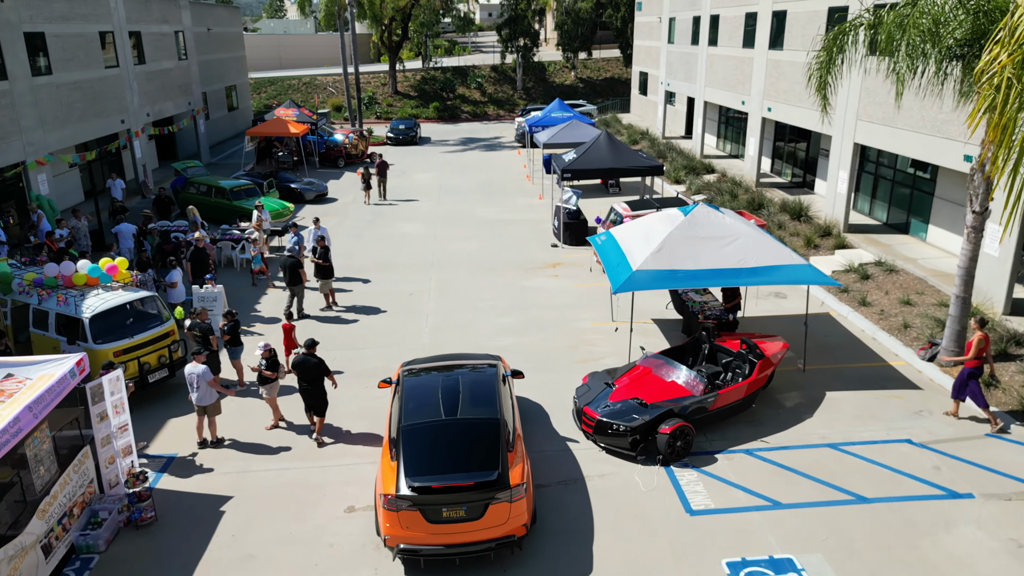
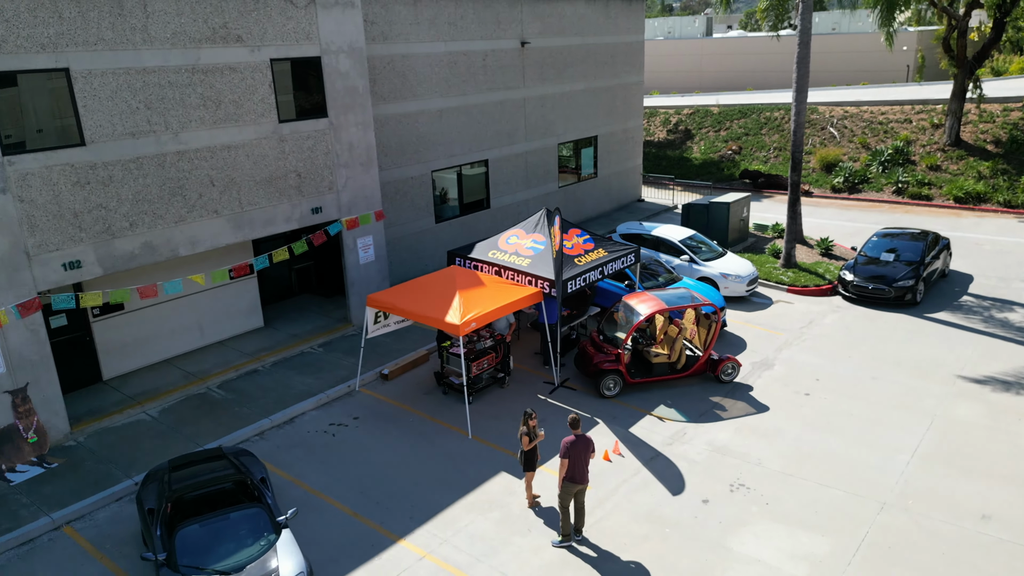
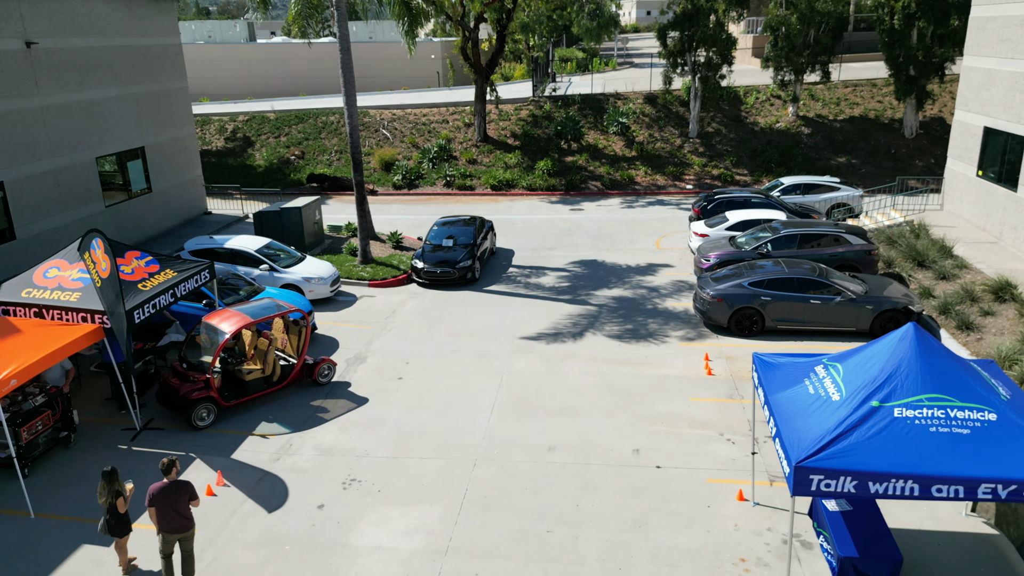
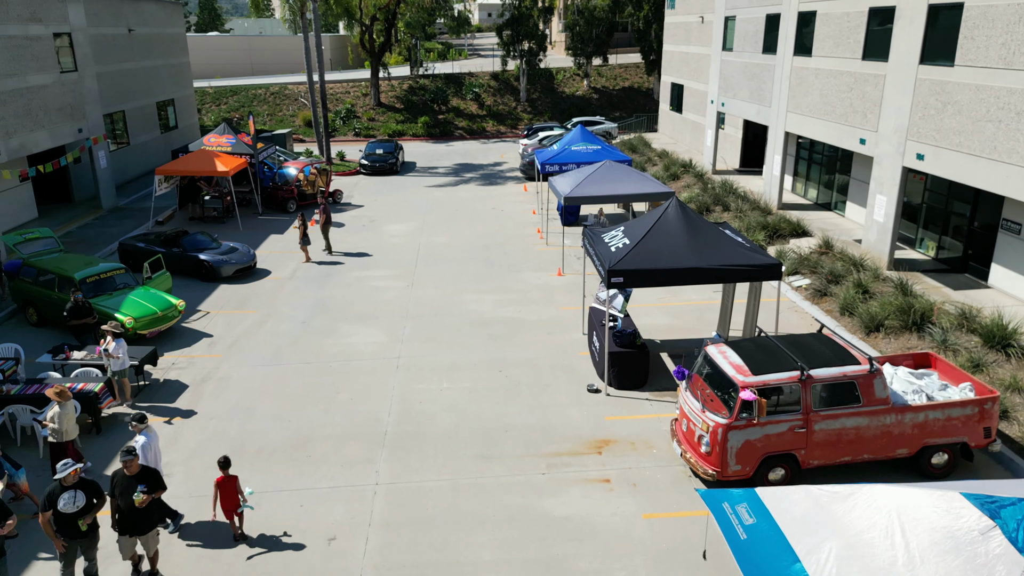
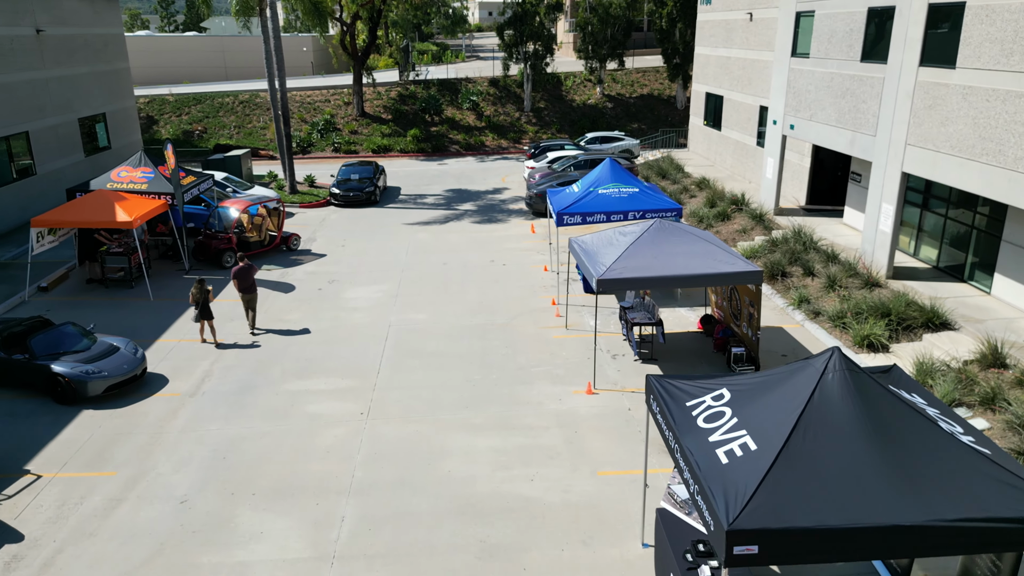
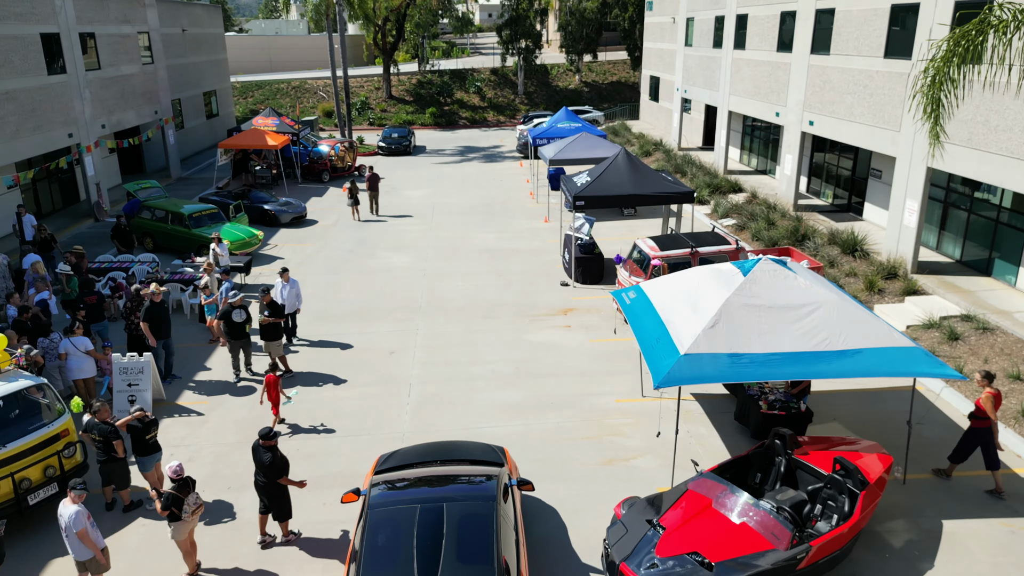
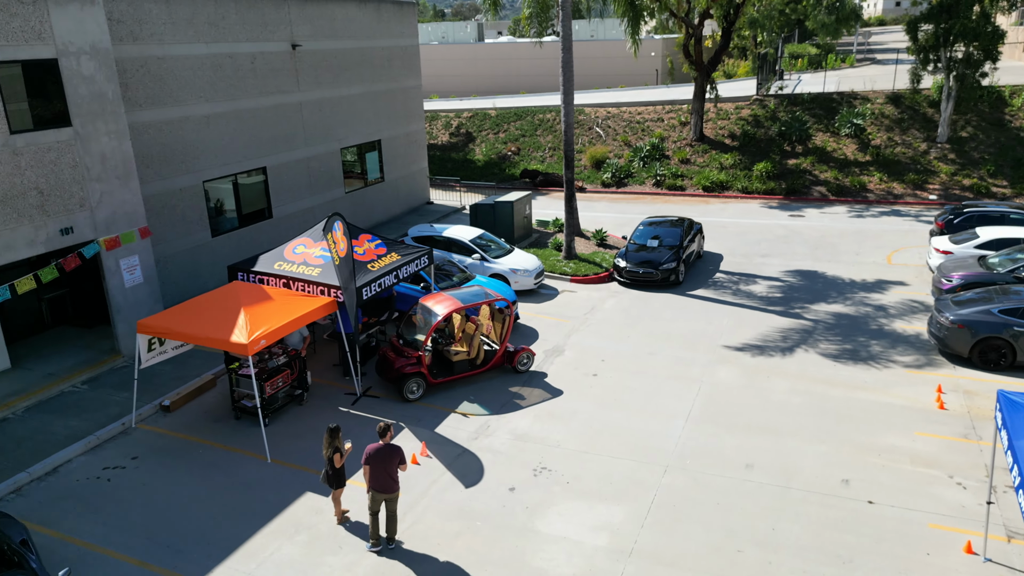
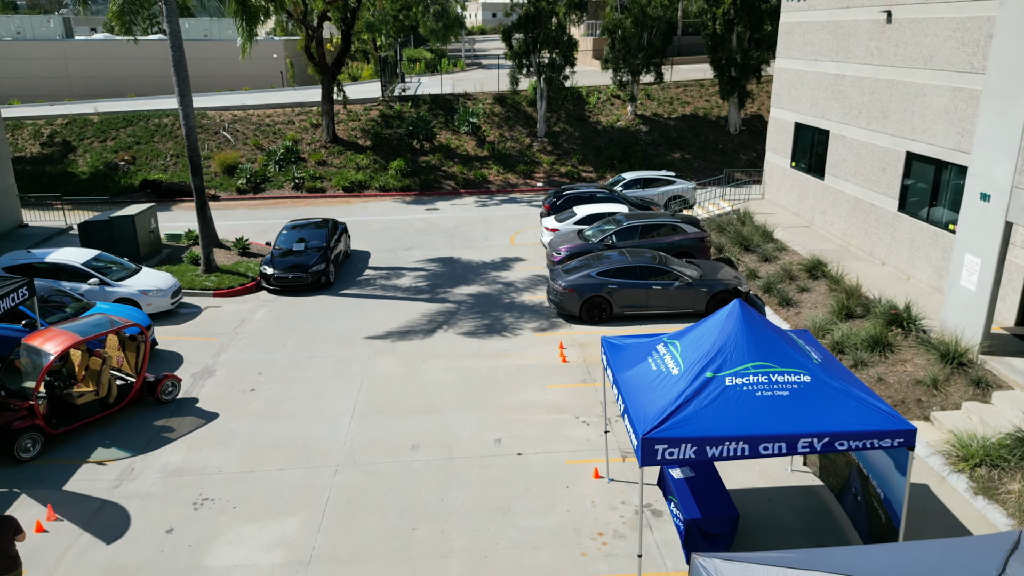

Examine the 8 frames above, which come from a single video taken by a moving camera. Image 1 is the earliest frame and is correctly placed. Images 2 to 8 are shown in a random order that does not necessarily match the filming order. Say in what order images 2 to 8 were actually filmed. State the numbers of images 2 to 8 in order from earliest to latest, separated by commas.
6, 4, 5, 8, 3, 7, 2
